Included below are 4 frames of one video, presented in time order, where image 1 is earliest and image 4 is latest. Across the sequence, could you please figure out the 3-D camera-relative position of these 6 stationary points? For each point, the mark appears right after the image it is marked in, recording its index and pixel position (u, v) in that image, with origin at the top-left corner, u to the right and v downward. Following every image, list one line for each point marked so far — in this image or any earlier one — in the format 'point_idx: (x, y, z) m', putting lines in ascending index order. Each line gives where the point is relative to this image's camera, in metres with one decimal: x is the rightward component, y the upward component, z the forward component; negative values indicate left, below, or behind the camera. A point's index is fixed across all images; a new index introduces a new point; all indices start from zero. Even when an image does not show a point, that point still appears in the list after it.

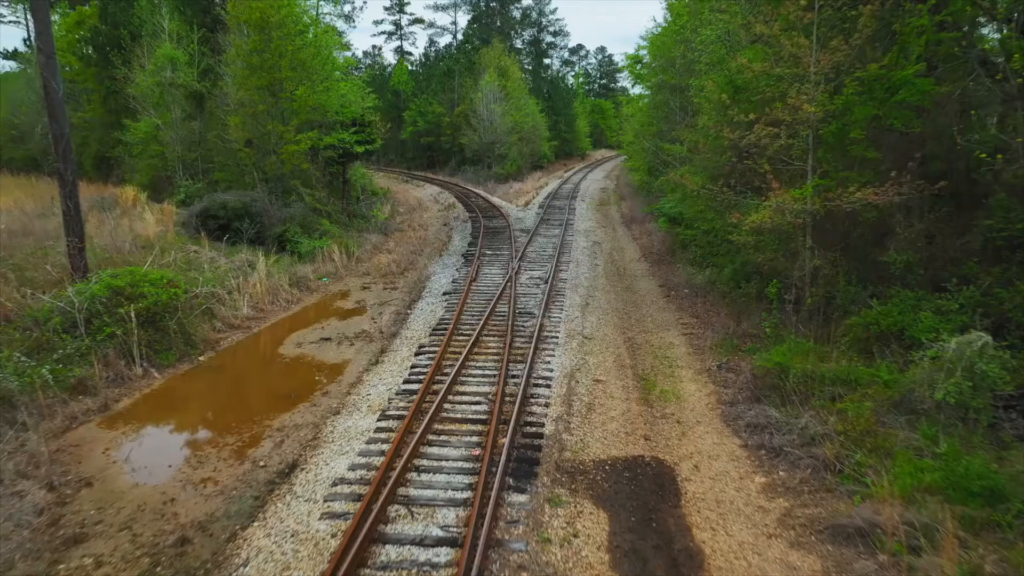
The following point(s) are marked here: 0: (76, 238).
0: (-6.8, +0.8, +10.8) m
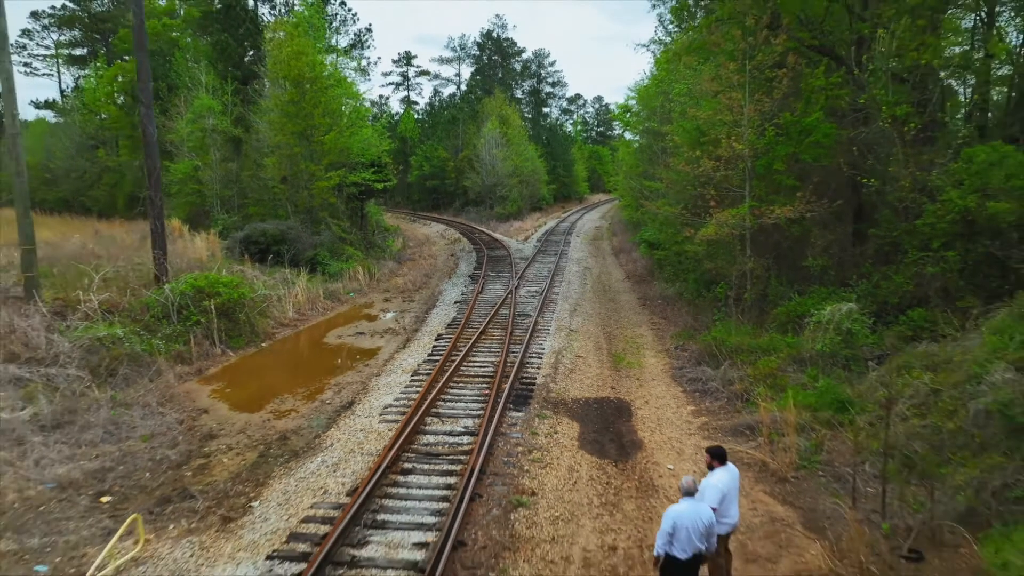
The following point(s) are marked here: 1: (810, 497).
0: (-6.8, +0.7, +13.4) m
1: (+2.7, -1.9, +6.4) m
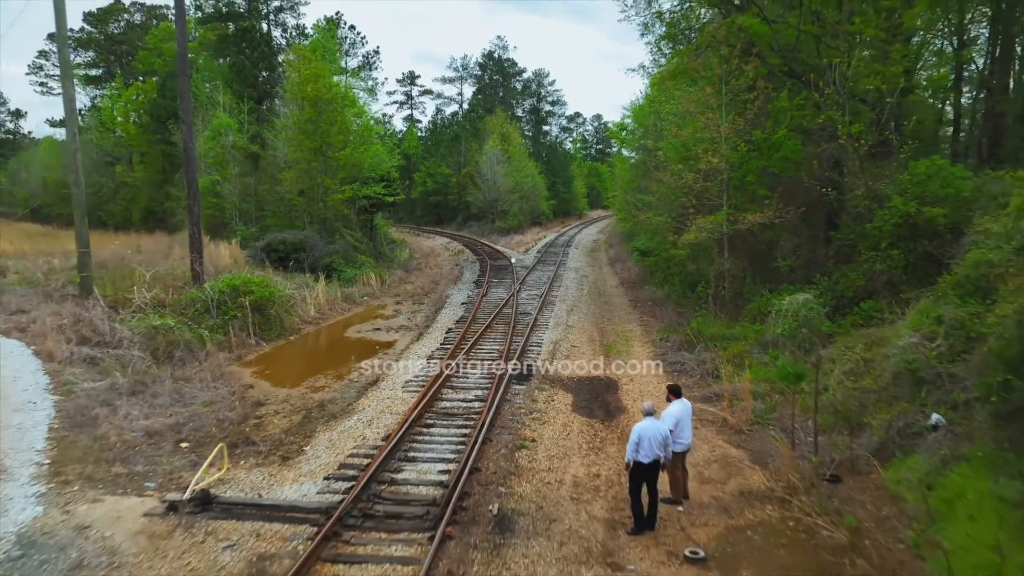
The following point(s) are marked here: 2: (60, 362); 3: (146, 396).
0: (-6.8, +0.7, +14.9) m
1: (+2.8, -1.7, +7.8) m
2: (-6.5, -1.1, +10.0) m
3: (-4.8, -1.4, +9.1) m
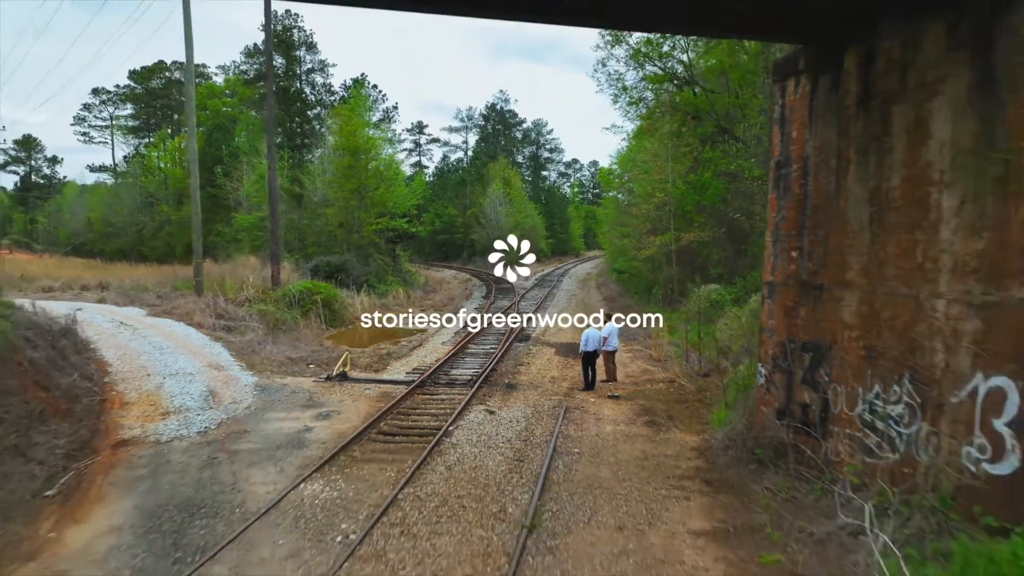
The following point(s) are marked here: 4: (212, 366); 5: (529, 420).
0: (-6.7, +0.6, +19.8) m
1: (+2.9, -1.4, +12.6) m
2: (-6.5, -0.9, +14.8) m
3: (-4.7, -1.1, +13.9) m
4: (-4.8, -1.3, +11.2) m
5: (+0.2, -1.6, +8.3) m
